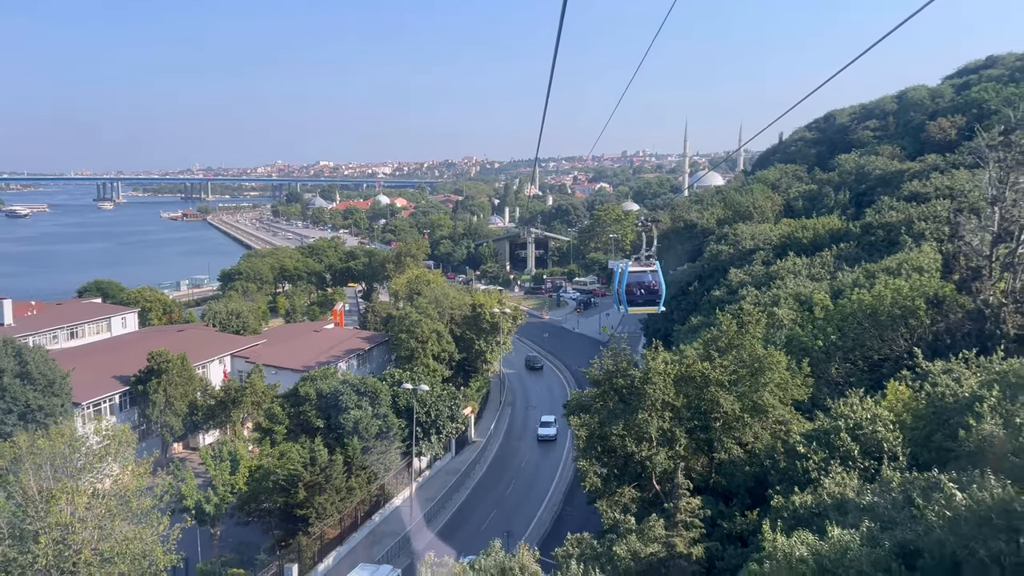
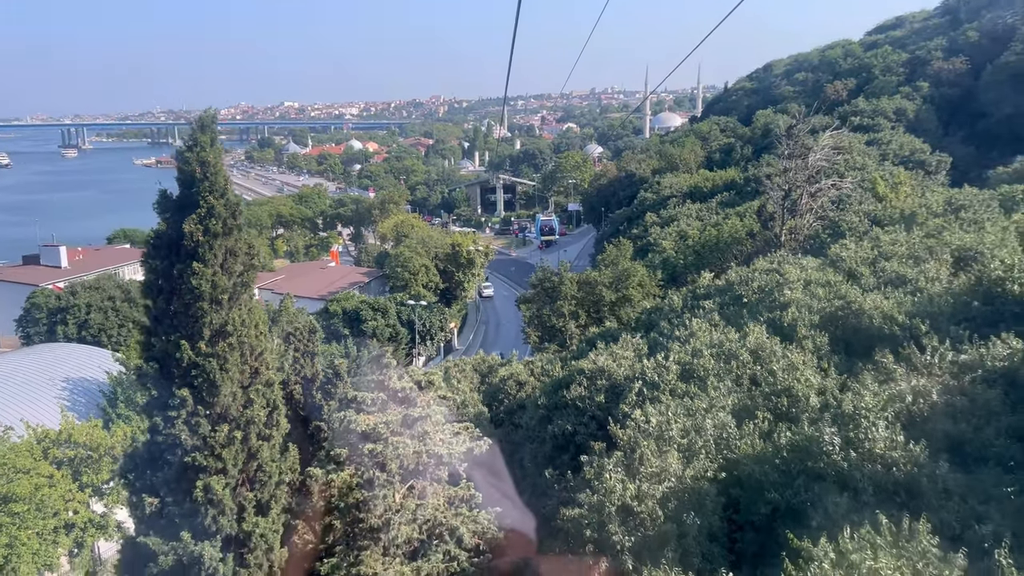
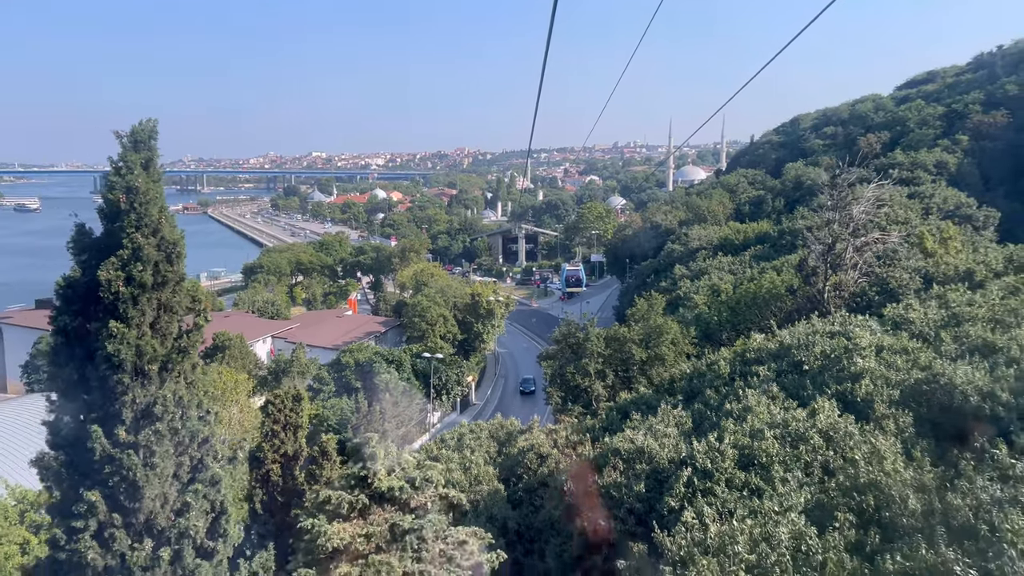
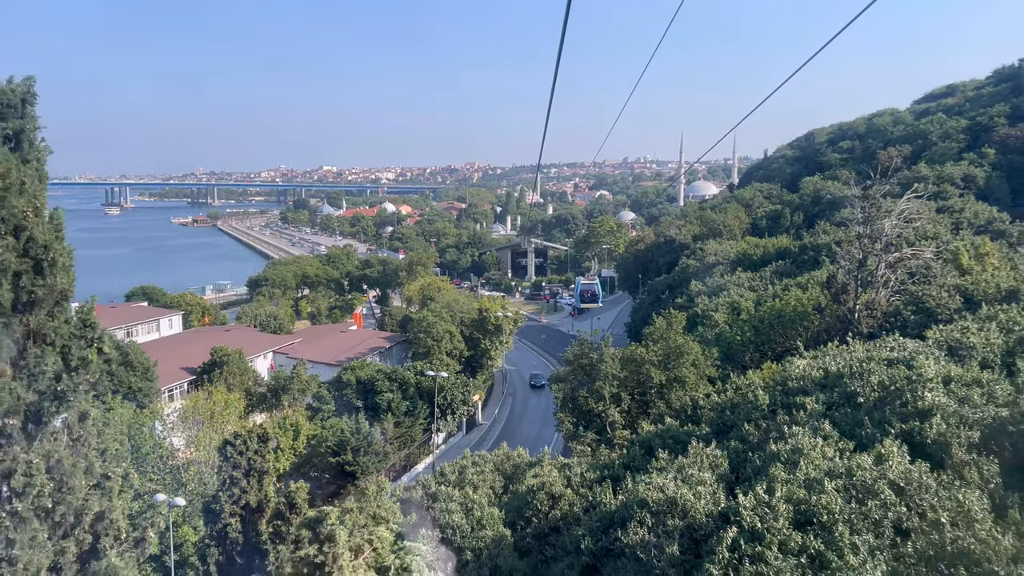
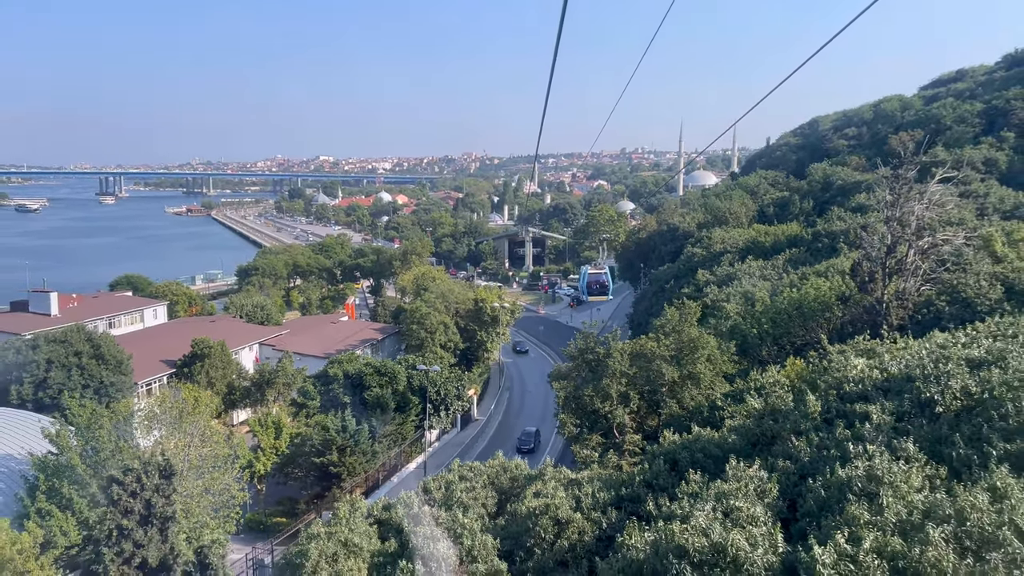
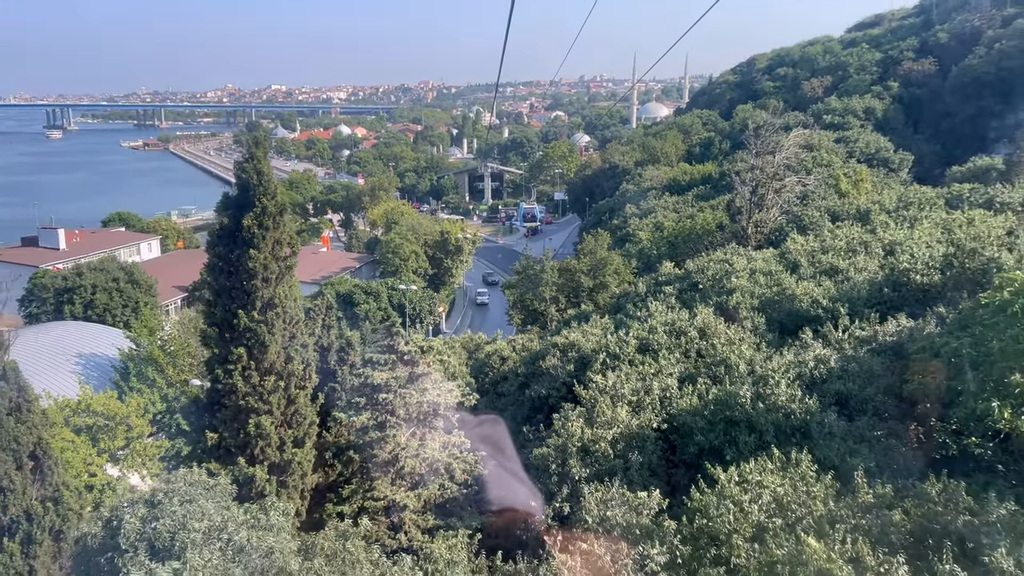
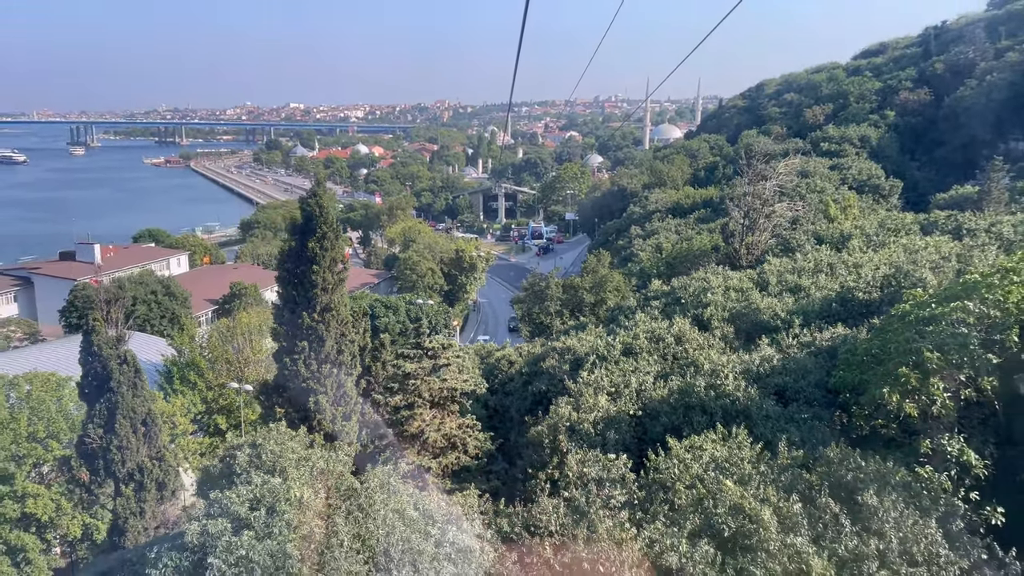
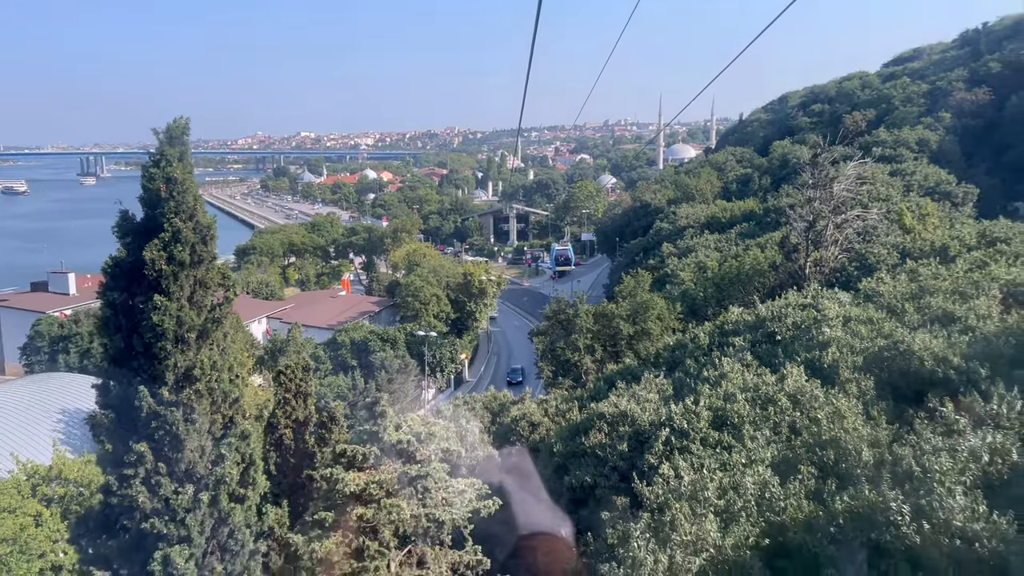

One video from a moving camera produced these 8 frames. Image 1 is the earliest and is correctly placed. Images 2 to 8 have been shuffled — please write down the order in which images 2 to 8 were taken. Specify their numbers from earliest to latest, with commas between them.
5, 4, 3, 8, 2, 6, 7
